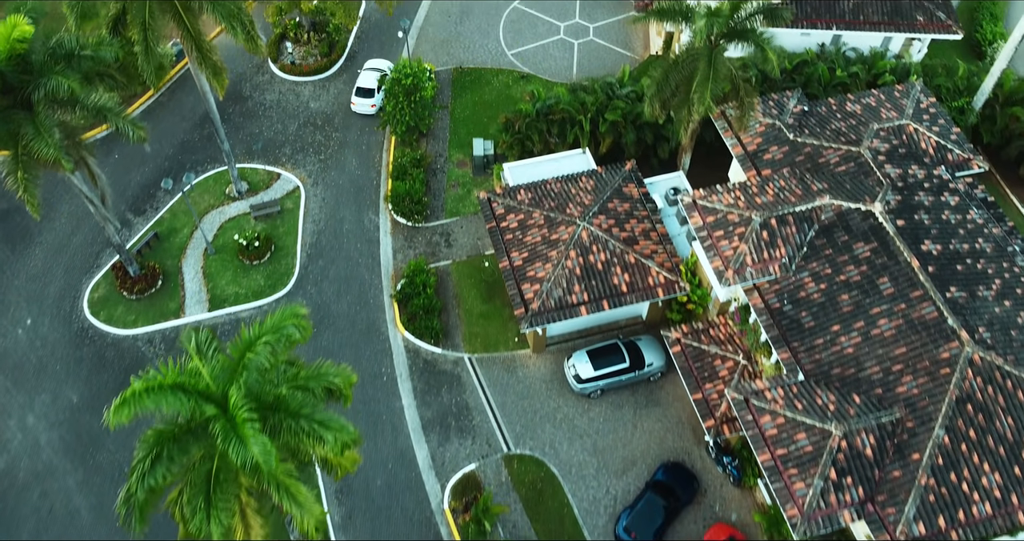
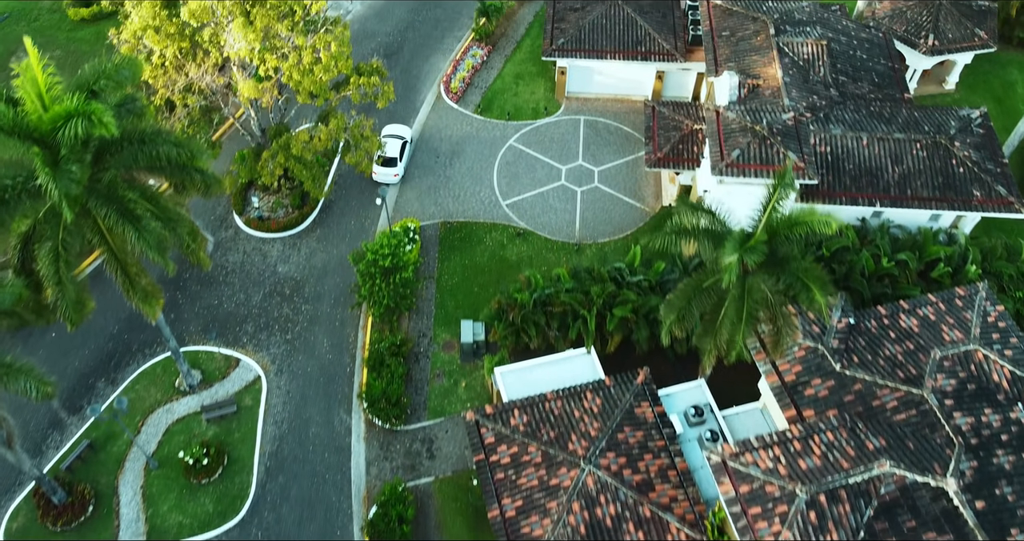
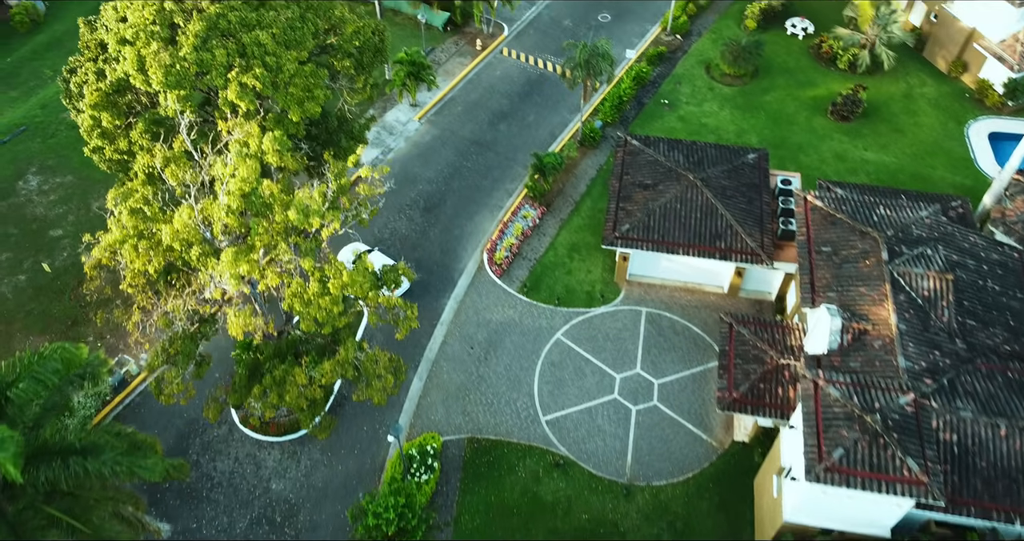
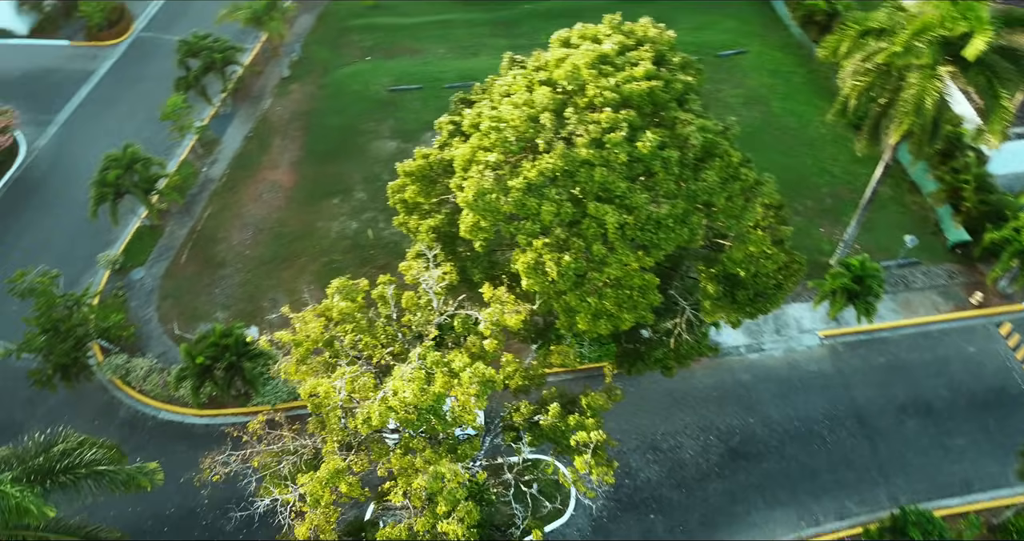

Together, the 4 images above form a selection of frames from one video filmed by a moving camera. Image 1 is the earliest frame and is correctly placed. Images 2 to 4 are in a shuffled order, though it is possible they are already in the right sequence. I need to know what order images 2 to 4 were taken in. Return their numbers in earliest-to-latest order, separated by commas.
2, 3, 4
